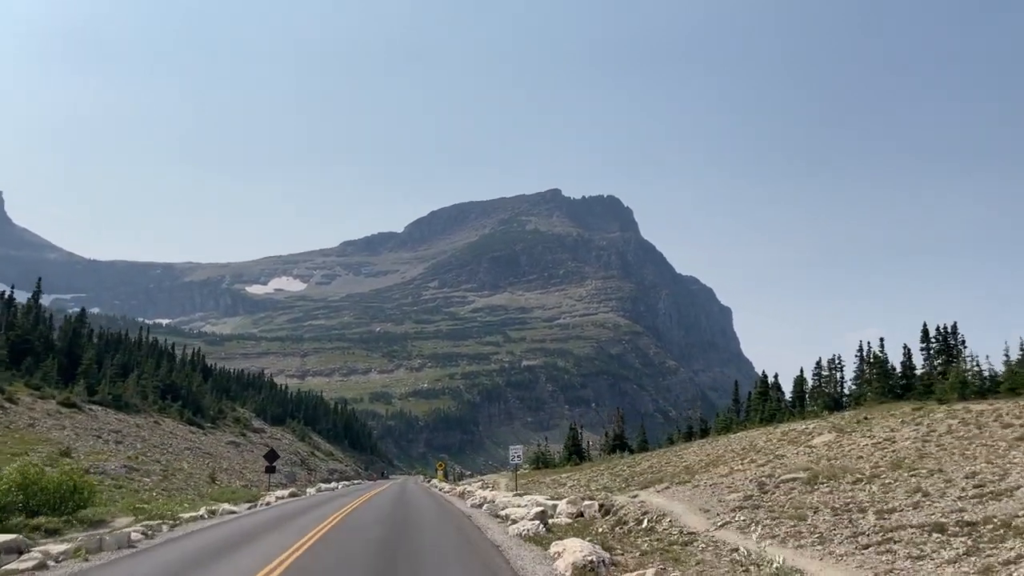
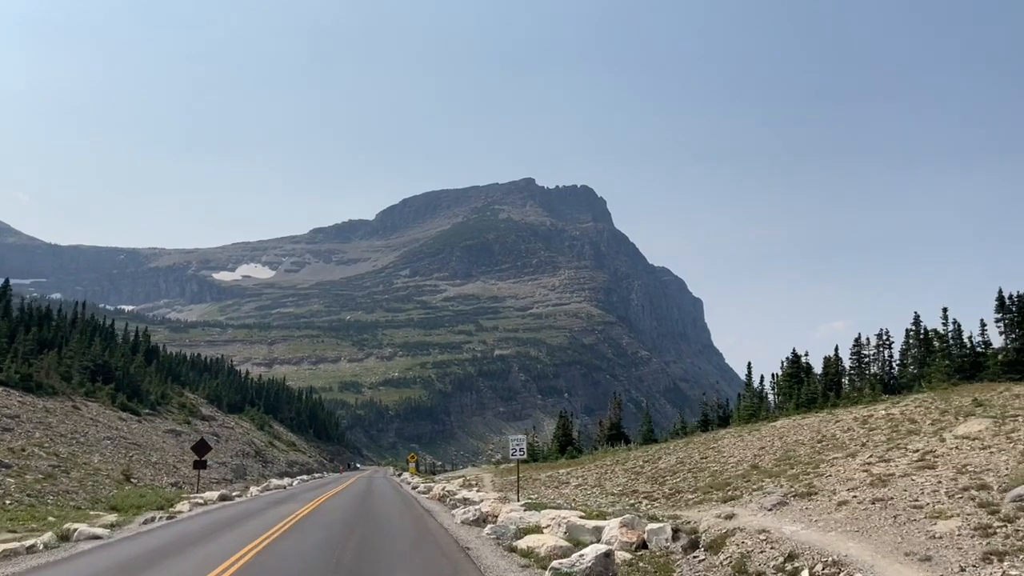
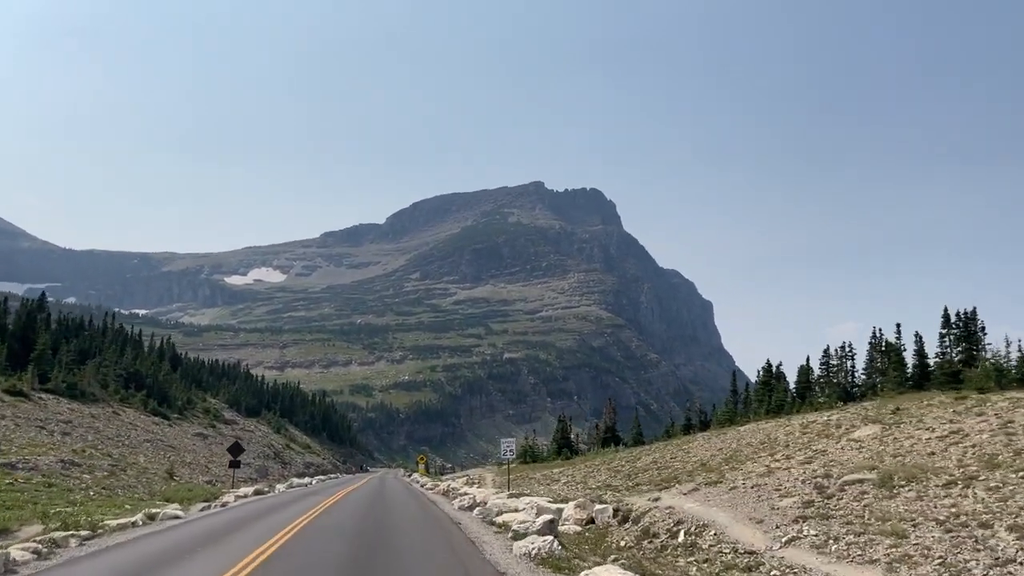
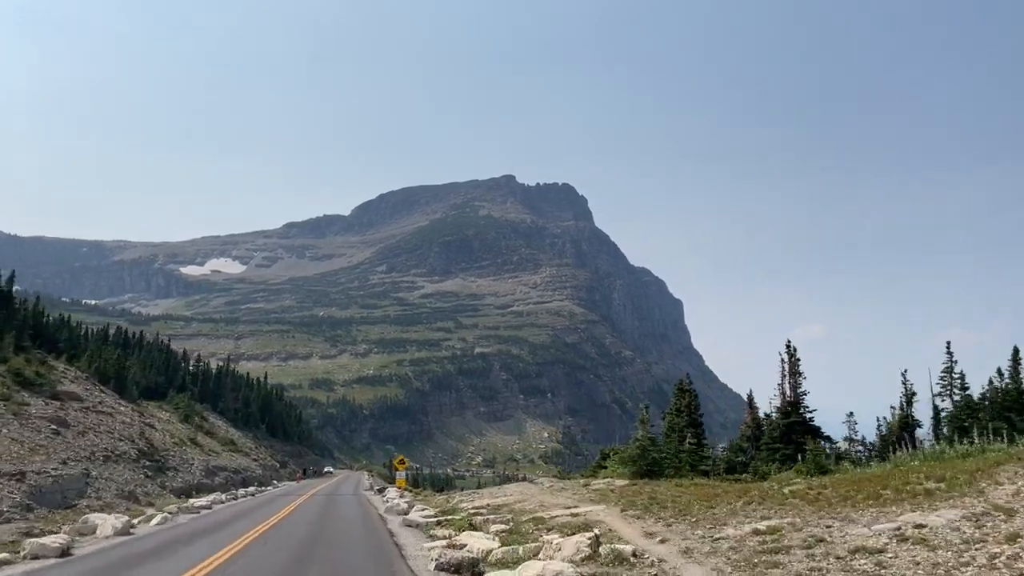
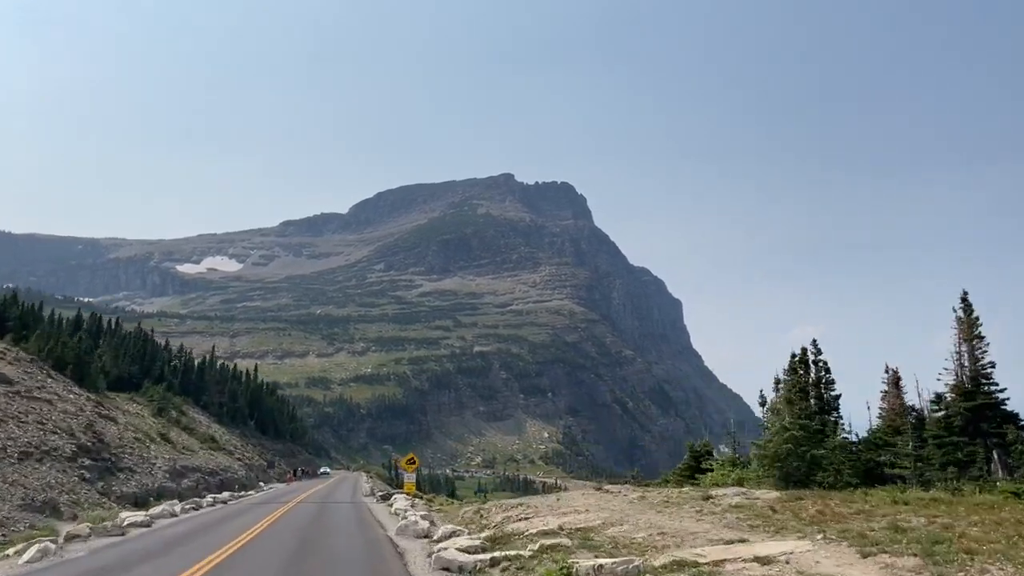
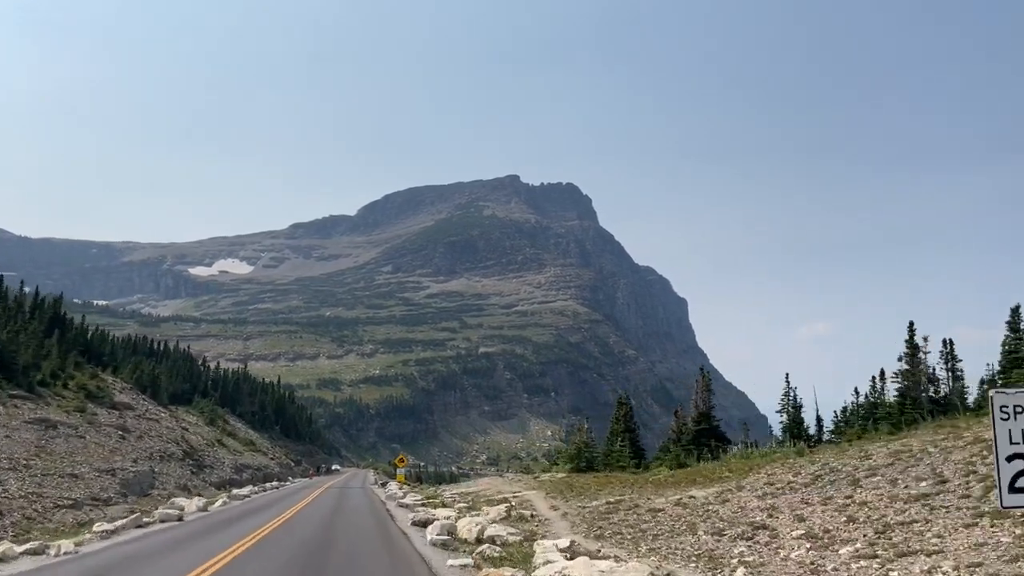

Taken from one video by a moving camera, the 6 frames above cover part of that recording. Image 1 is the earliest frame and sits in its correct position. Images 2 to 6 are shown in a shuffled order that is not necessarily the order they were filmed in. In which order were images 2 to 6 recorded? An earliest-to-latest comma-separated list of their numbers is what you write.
3, 2, 6, 4, 5
